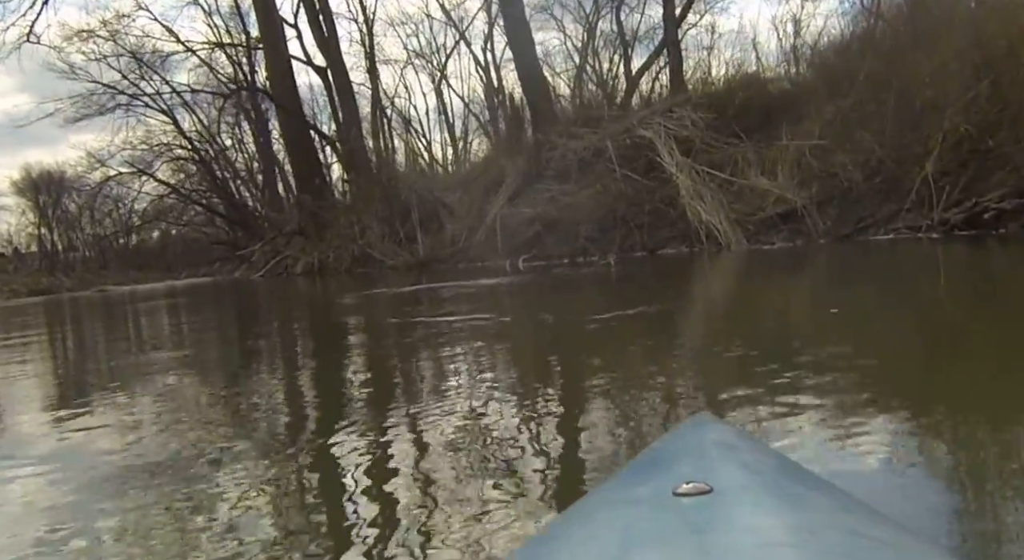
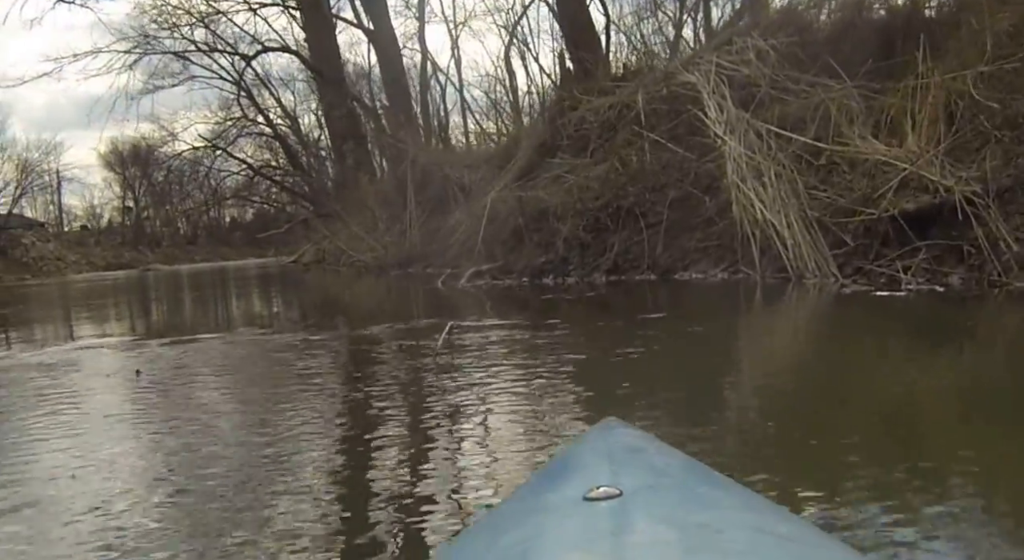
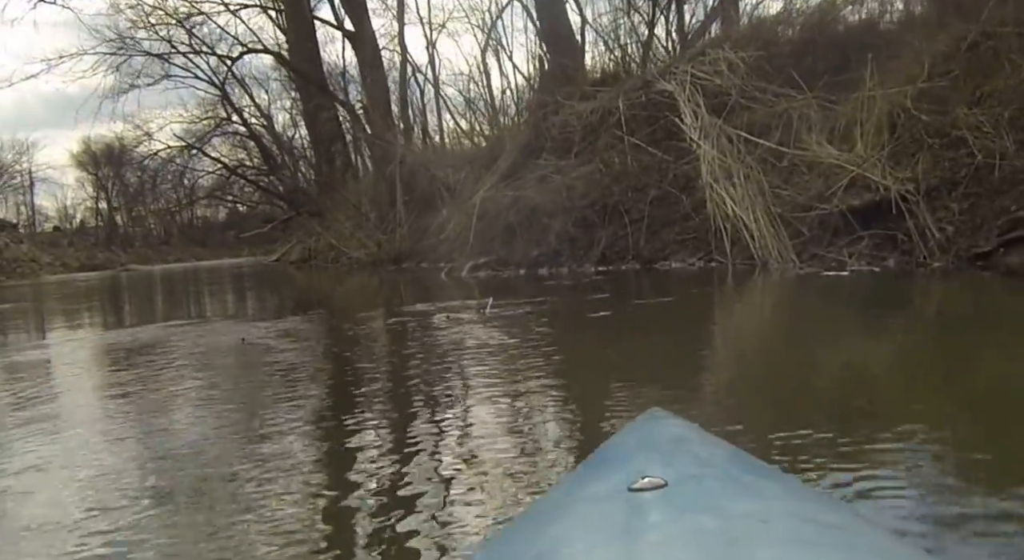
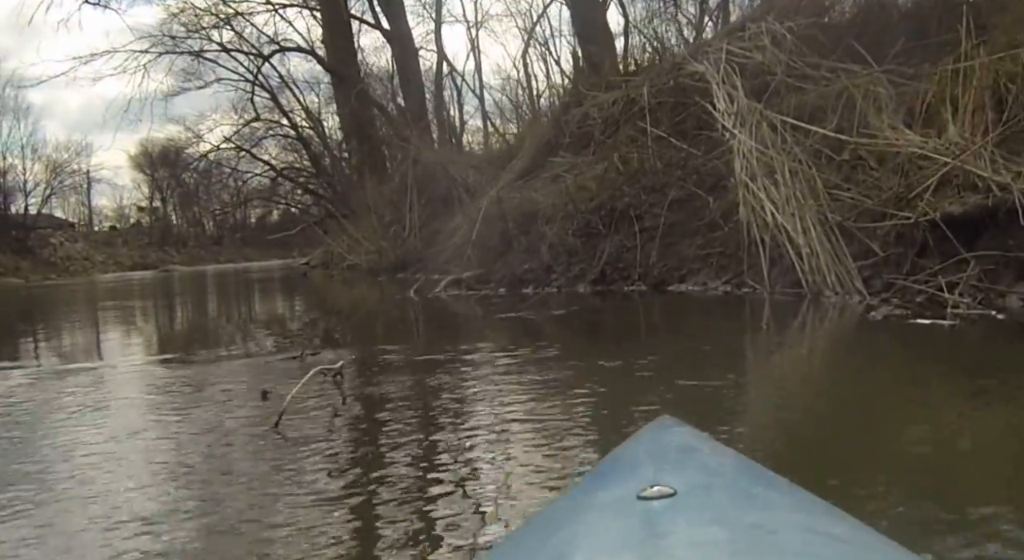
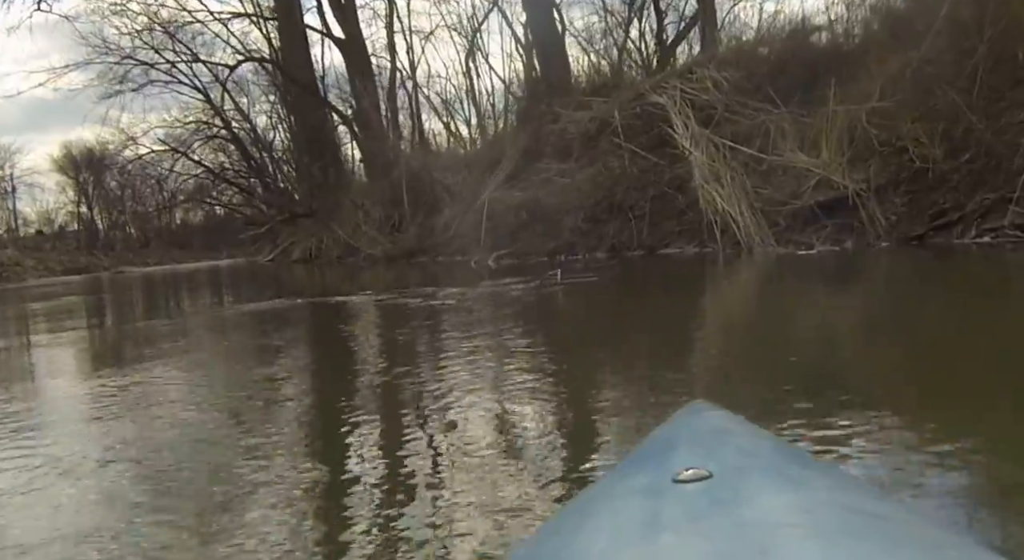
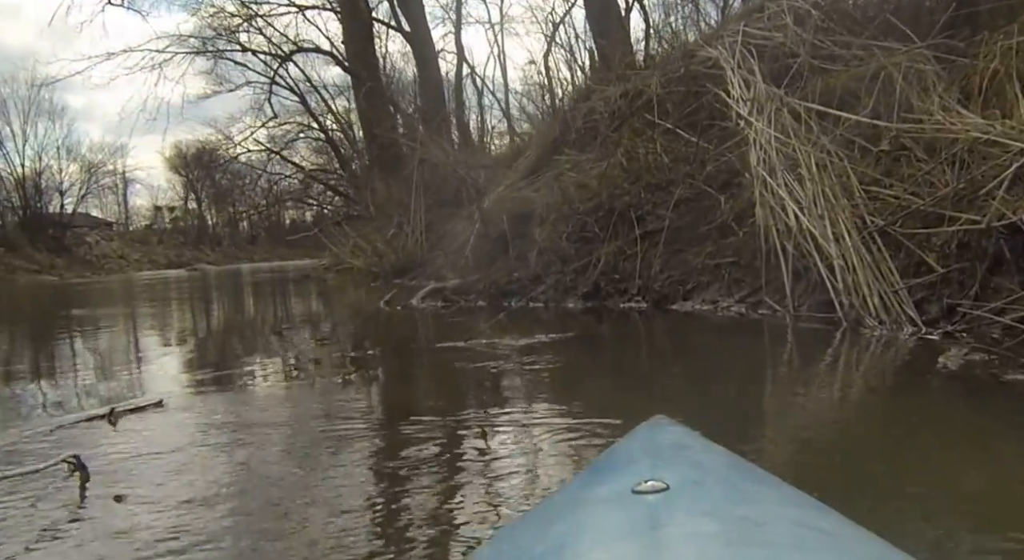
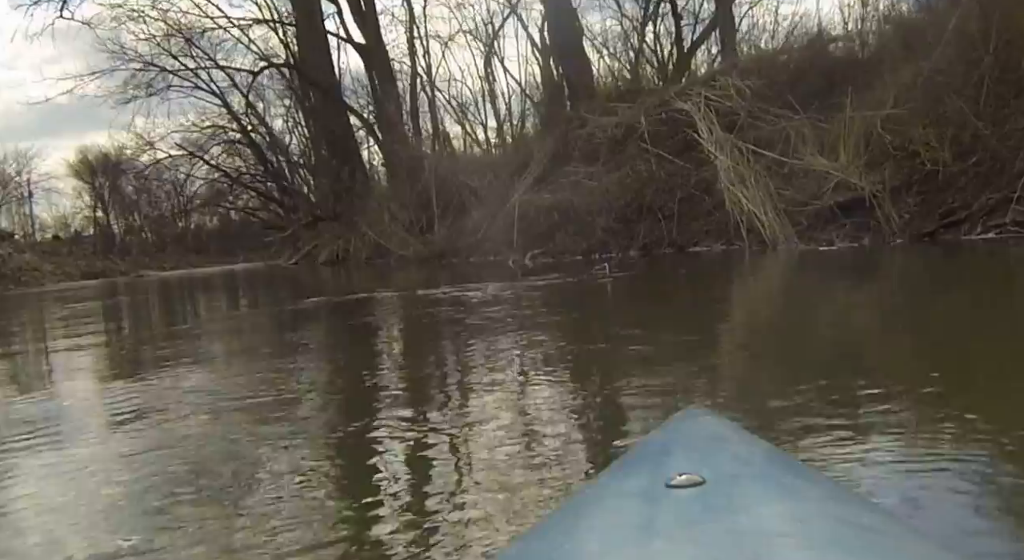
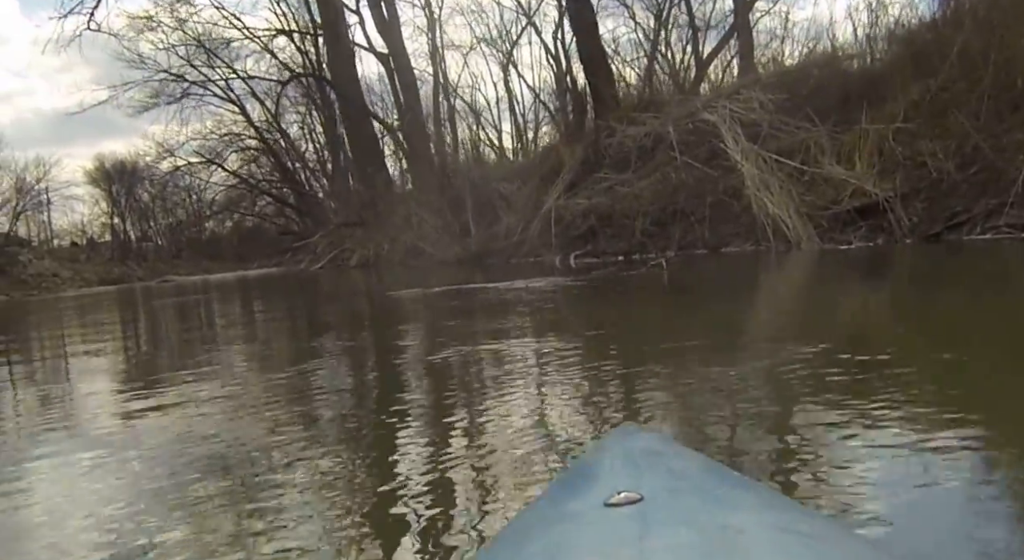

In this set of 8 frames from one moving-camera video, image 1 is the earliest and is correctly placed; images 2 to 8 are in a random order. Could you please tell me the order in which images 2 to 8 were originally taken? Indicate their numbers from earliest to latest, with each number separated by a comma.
8, 7, 5, 3, 2, 4, 6
